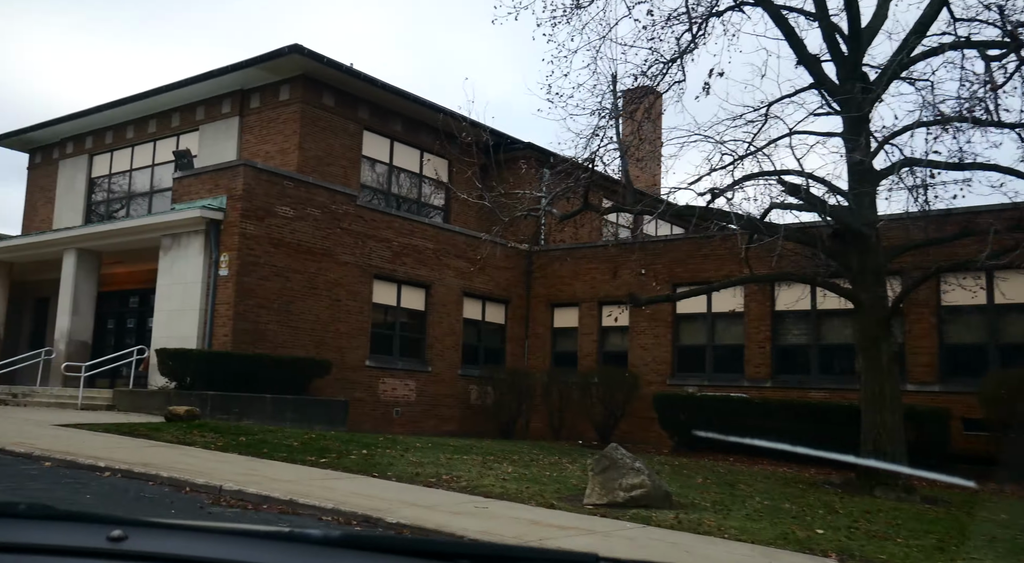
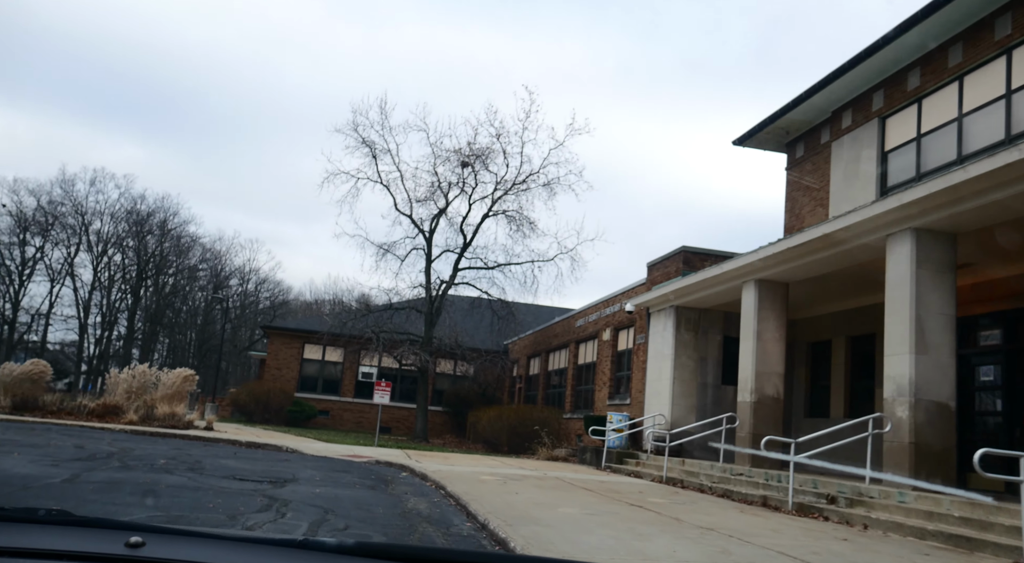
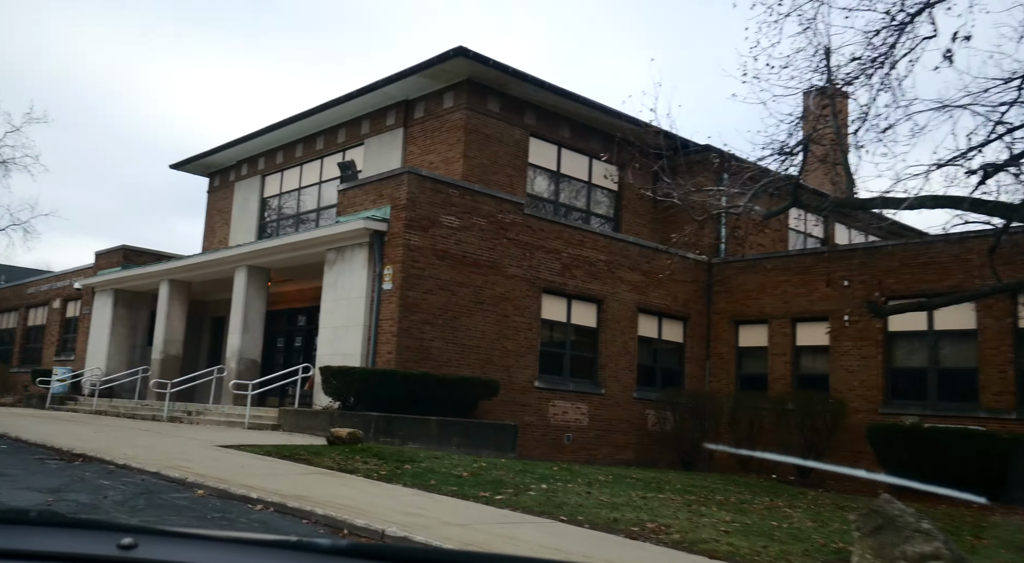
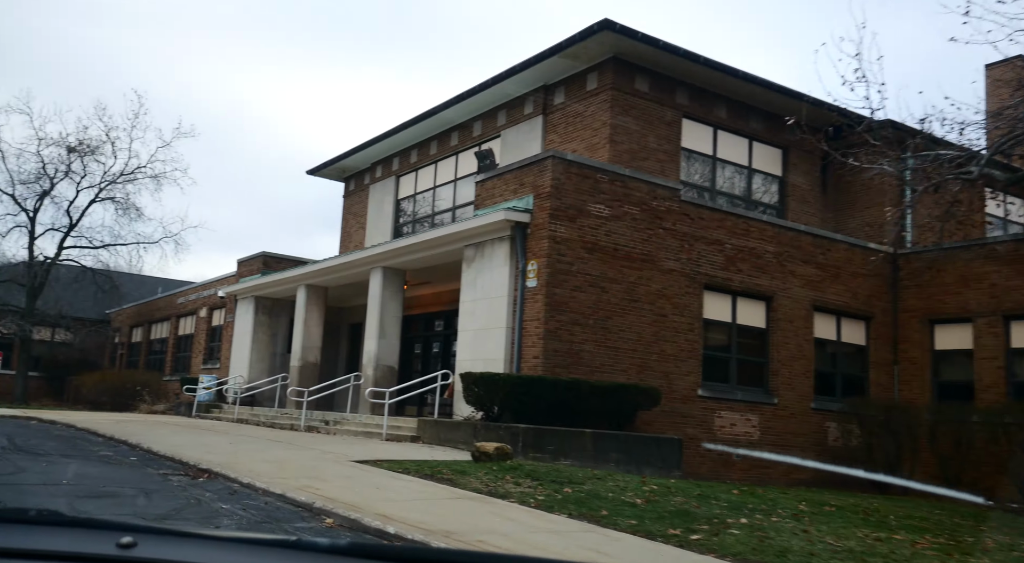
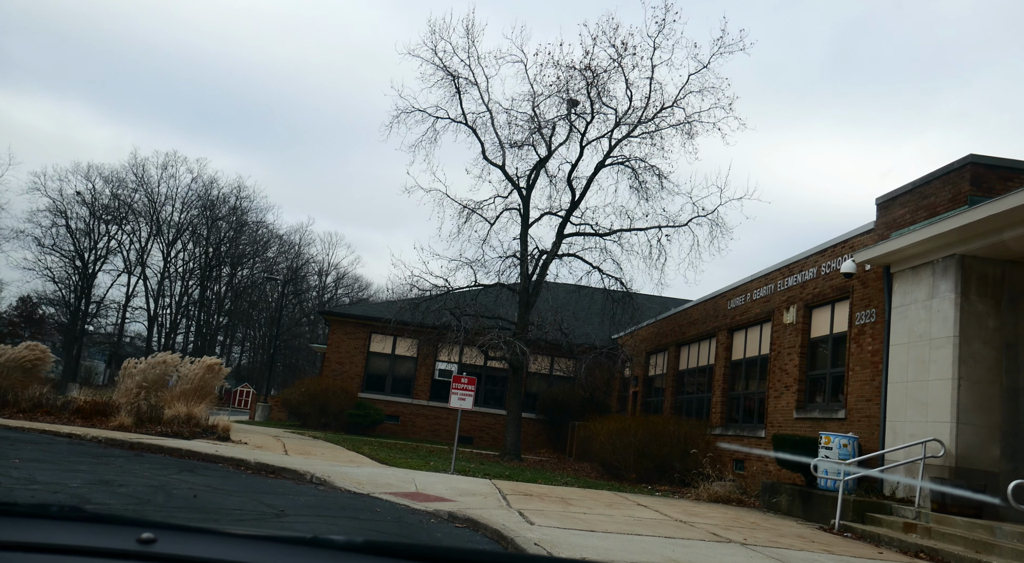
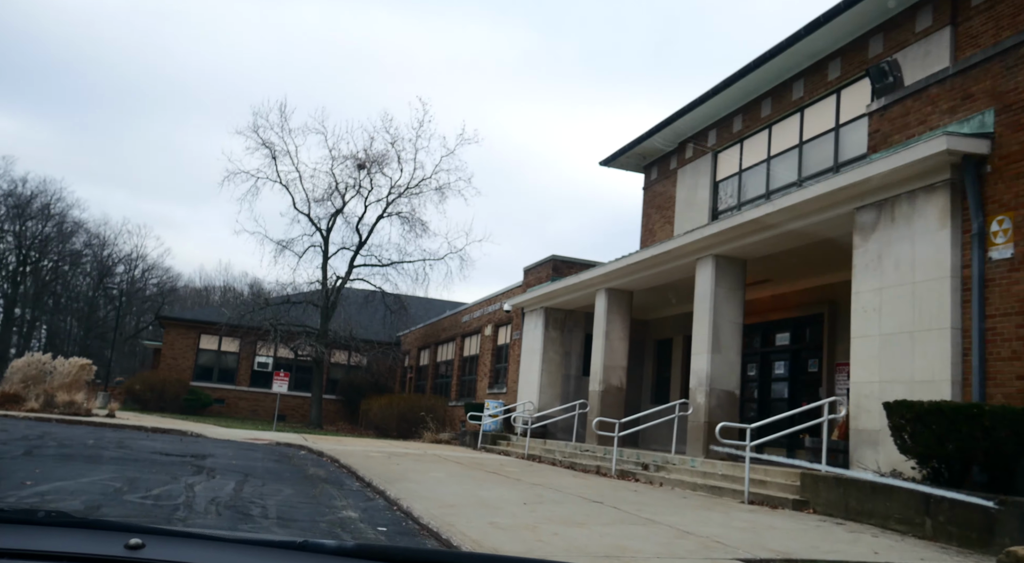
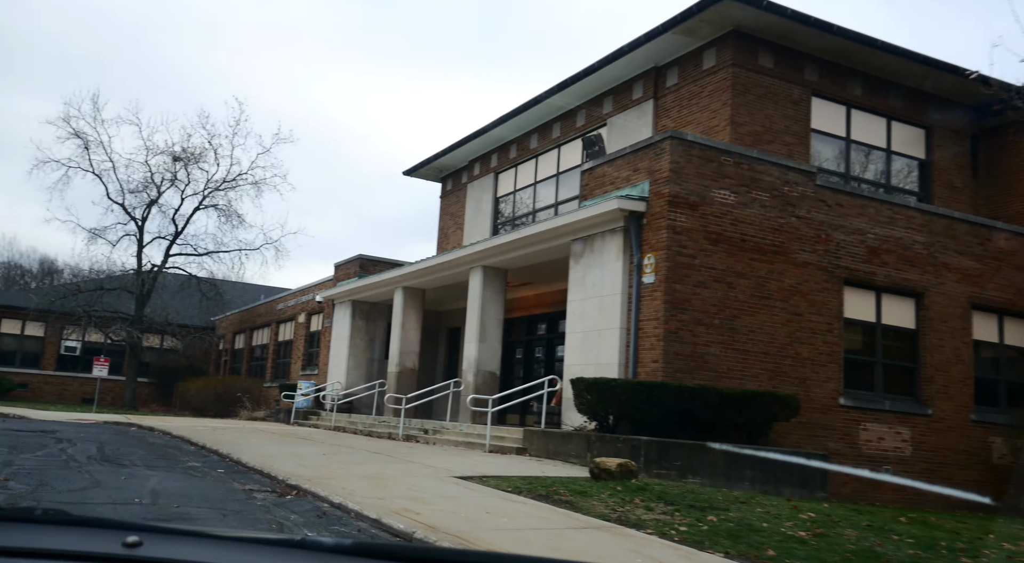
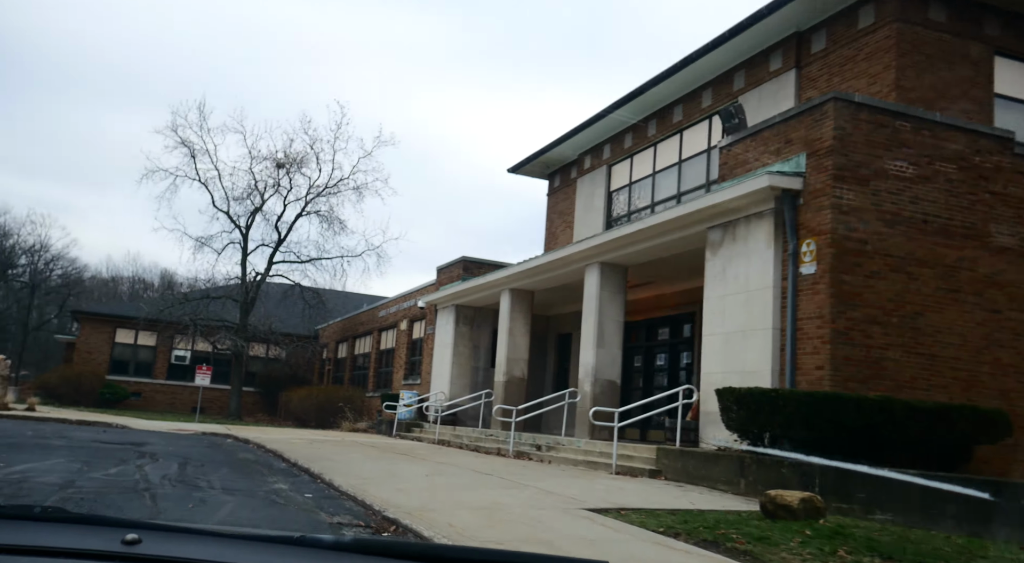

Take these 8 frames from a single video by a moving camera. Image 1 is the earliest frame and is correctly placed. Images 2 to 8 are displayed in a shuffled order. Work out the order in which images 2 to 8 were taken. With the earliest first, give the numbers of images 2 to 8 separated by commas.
3, 4, 7, 8, 6, 2, 5
